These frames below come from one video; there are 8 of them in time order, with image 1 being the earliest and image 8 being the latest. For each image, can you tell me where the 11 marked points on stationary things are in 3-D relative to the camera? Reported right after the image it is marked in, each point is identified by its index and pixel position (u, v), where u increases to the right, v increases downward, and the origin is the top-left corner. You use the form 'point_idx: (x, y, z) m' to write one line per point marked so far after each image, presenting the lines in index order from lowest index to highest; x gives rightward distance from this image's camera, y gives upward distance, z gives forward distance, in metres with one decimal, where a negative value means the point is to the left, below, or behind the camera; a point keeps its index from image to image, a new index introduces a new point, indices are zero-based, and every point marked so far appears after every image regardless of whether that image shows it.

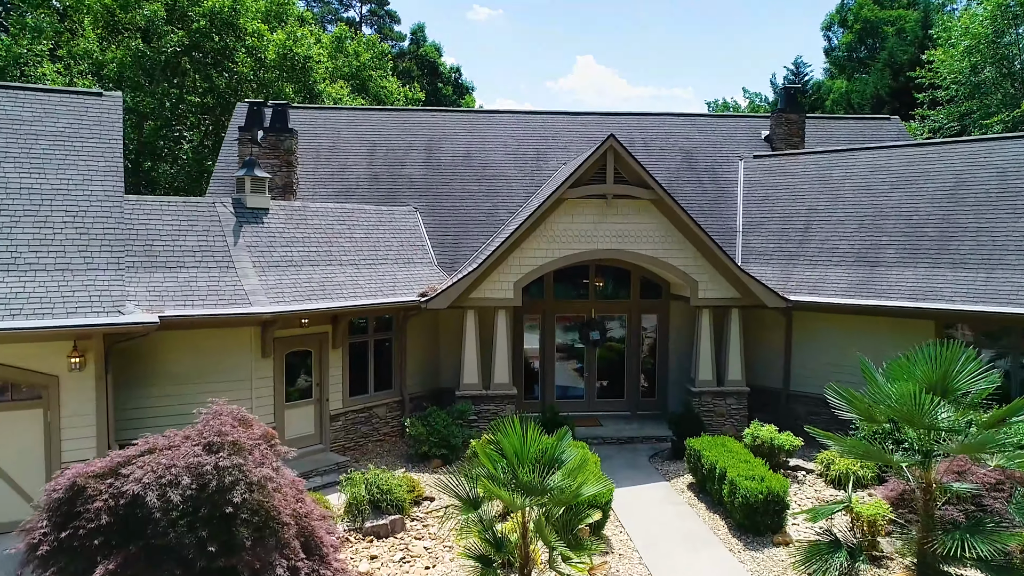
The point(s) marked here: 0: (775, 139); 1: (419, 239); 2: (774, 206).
0: (+7.6, +4.3, +18.9) m
1: (-2.2, +1.2, +15.7) m
2: (+6.7, +2.1, +16.7) m
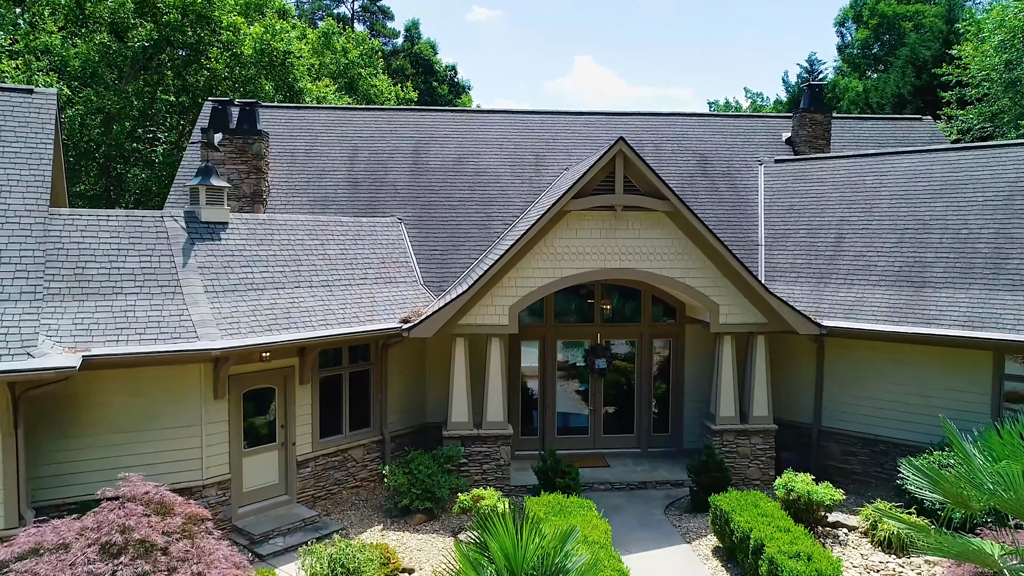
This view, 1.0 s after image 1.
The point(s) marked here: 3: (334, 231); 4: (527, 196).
0: (+7.5, +3.9, +17.2) m
1: (-2.3, +0.7, +14.0) m
2: (+6.6, +1.6, +15.0) m
3: (-3.7, +1.2, +13.4) m
4: (+0.4, +2.1, +15.4) m
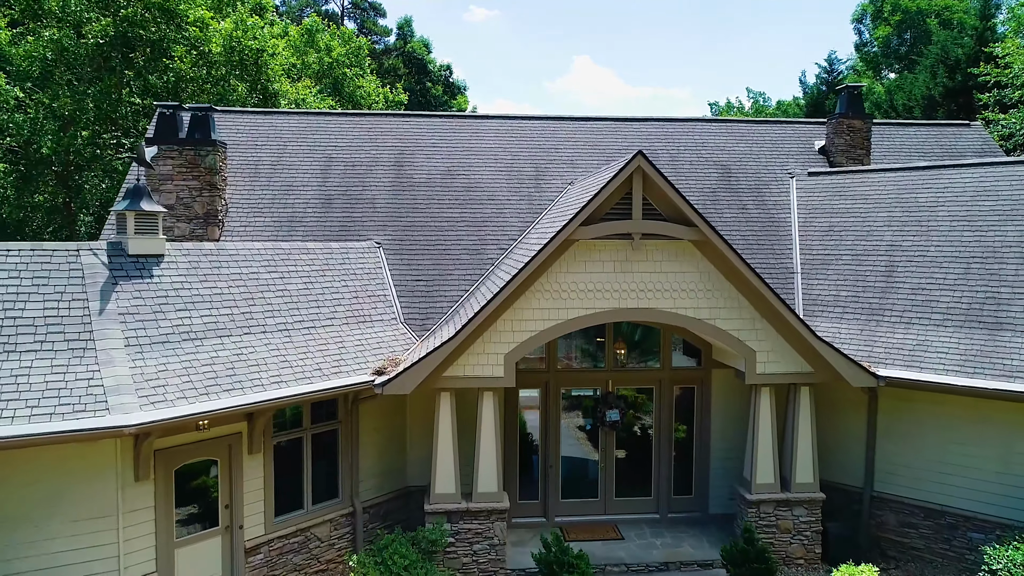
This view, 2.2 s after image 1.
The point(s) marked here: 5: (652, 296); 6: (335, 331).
0: (+7.4, +3.2, +15.2) m
1: (-2.4, 0.0, +11.9) m
2: (+6.5, +0.9, +12.9) m
3: (-3.7, +0.5, +11.4) m
4: (+0.3, +1.4, +13.3) m
5: (+2.2, -0.1, +10.2) m
6: (-2.8, -0.7, +10.5) m
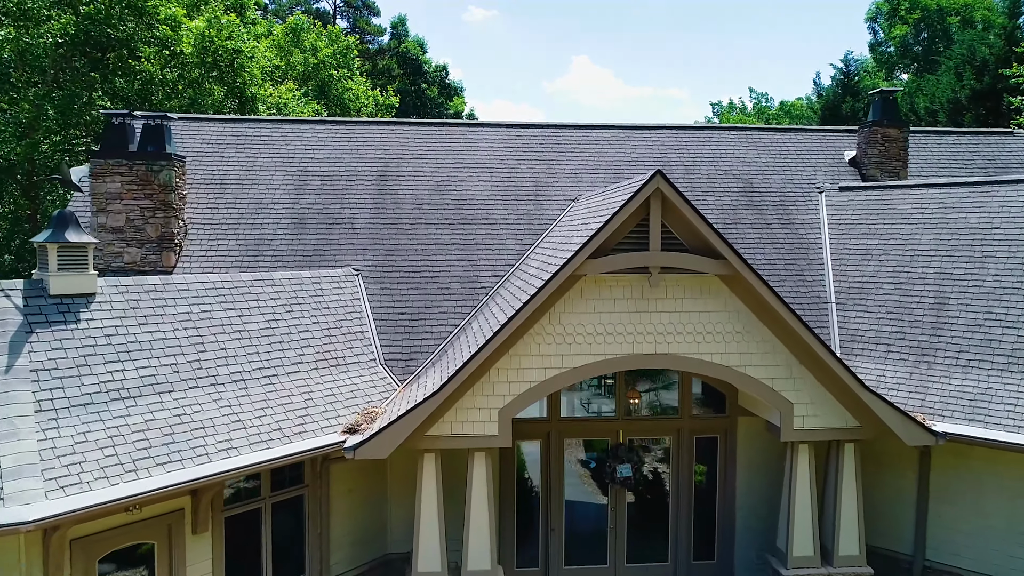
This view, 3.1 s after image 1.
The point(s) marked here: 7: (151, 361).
0: (+7.4, +2.6, +13.7) m
1: (-2.4, -0.5, +10.4) m
2: (+6.5, +0.4, +11.4) m
3: (-3.8, -0.1, +9.9) m
4: (+0.2, +0.9, +11.8) m
5: (+2.1, -0.7, +8.7) m
6: (-2.9, -1.3, +9.0) m
7: (-4.4, -0.9, +8.1) m
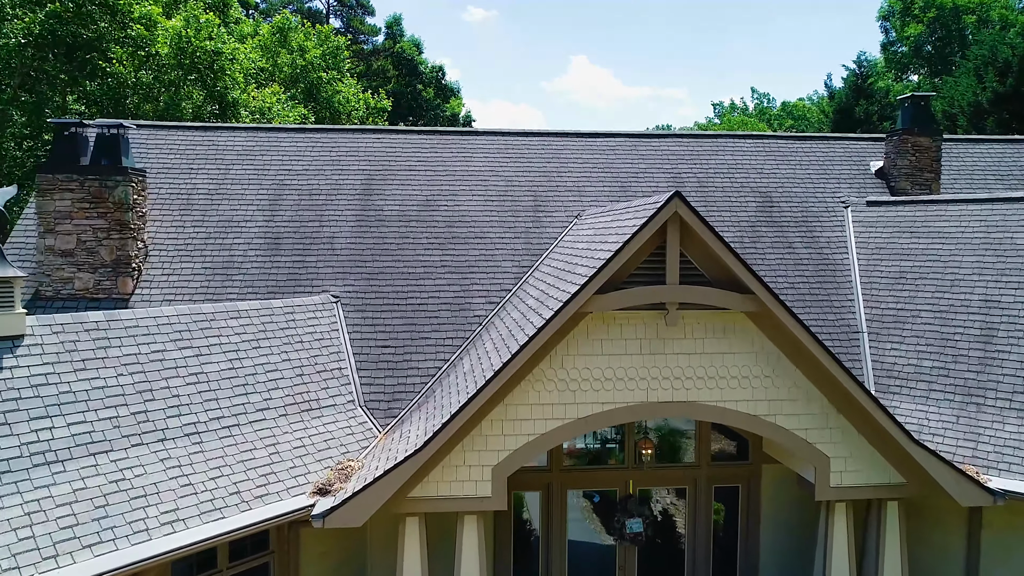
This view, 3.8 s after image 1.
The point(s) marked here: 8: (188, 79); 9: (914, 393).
0: (+7.3, +2.2, +12.5) m
1: (-2.5, -1.0, +9.3) m
2: (+6.4, -0.1, +10.3) m
3: (-3.8, -0.5, +8.7) m
4: (+0.2, +0.4, +10.7) m
5: (+2.1, -1.1, +7.6) m
6: (-3.0, -1.7, +7.9) m
7: (-4.5, -1.3, +6.9) m
8: (-9.4, +6.1, +19.1) m
9: (+5.7, -1.5, +9.2) m
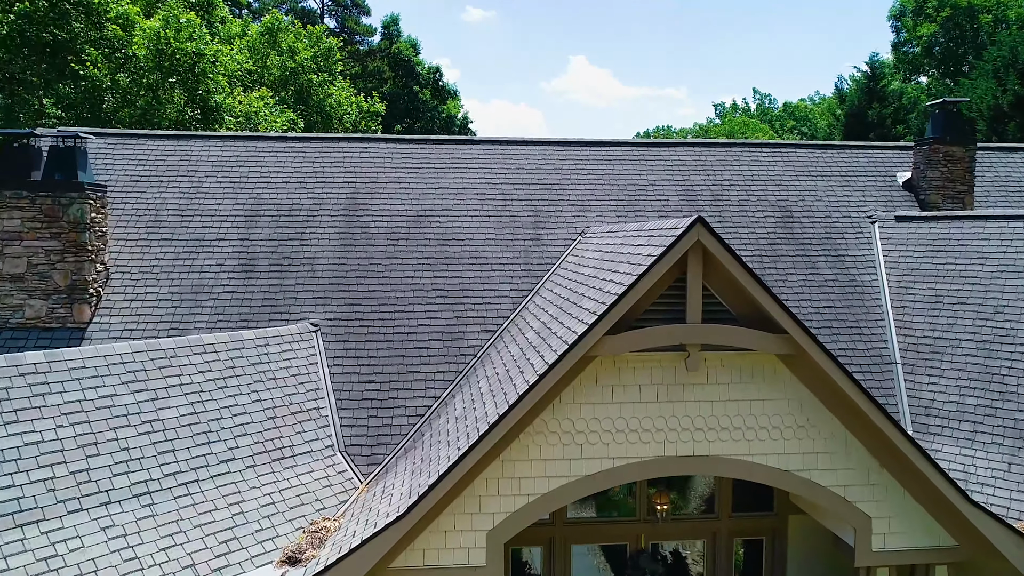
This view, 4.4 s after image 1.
0: (+7.3, +1.8, +11.6) m
1: (-2.5, -1.4, +8.3) m
2: (+6.4, -0.4, +9.3) m
3: (-3.9, -0.9, +7.8) m
4: (+0.1, +0.1, +9.7) m
5: (+2.1, -1.5, +6.6) m
6: (-3.0, -2.1, +6.9) m
7: (-4.5, -1.7, +6.0) m
8: (-9.5, +5.8, +18.1) m
9: (+5.7, -1.8, +8.2) m
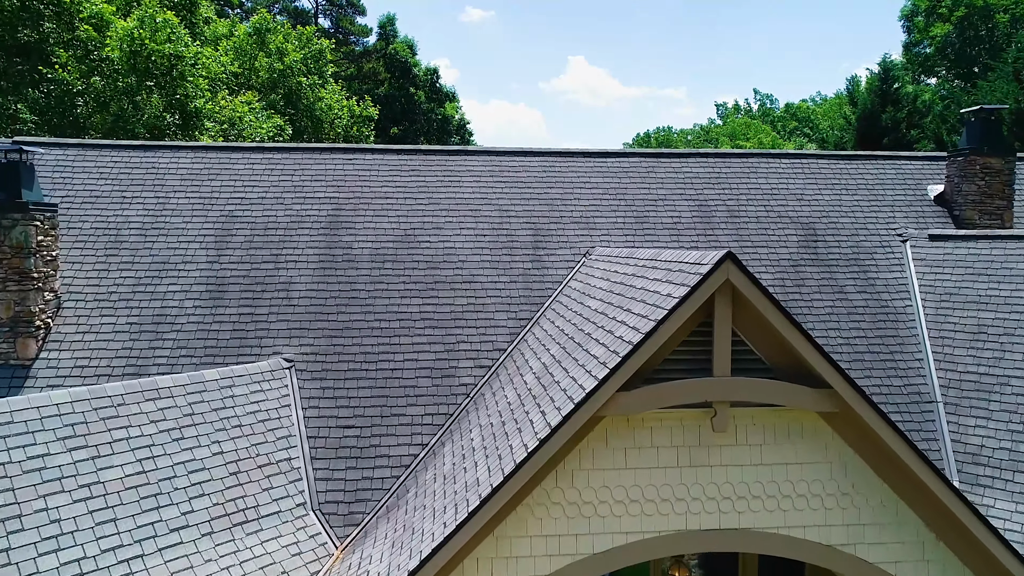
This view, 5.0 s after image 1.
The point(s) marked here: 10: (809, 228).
0: (+7.2, +1.4, +10.6) m
1: (-2.6, -1.7, +7.4) m
2: (+6.3, -0.8, +8.4) m
3: (-3.9, -1.3, +6.8) m
4: (+0.1, -0.3, +8.8) m
5: (+2.0, -1.9, +5.7) m
6: (-3.0, -2.5, +6.0) m
7: (-4.6, -2.1, +5.0) m
8: (-9.5, +5.4, +17.2) m
9: (+5.6, -2.2, +7.3) m
10: (+4.7, +0.9, +10.3) m
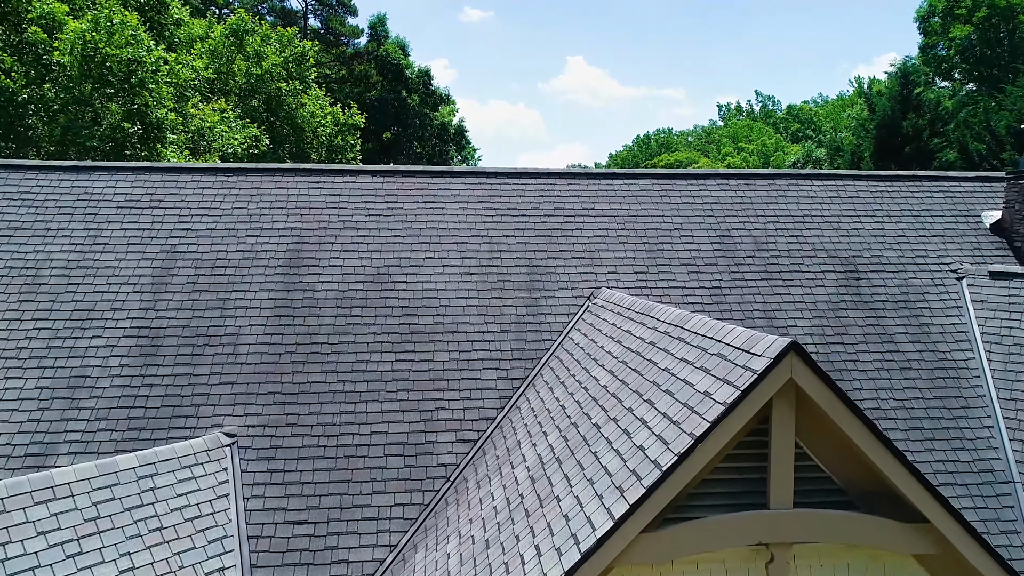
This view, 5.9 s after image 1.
0: (+7.1, +0.8, +9.2) m
1: (-2.7, -2.4, +5.9) m
2: (+6.2, -1.4, +7.0) m
3: (-4.0, -1.9, +5.4) m
4: (0.0, -0.9, +7.3) m
5: (+1.9, -2.5, +4.2) m
6: (-3.1, -3.1, +4.5) m
7: (-4.7, -2.7, +3.6) m
8: (-9.6, +4.7, +15.7) m
9: (+5.5, -2.8, +5.9) m
10: (+4.6, +0.3, +8.9) m
